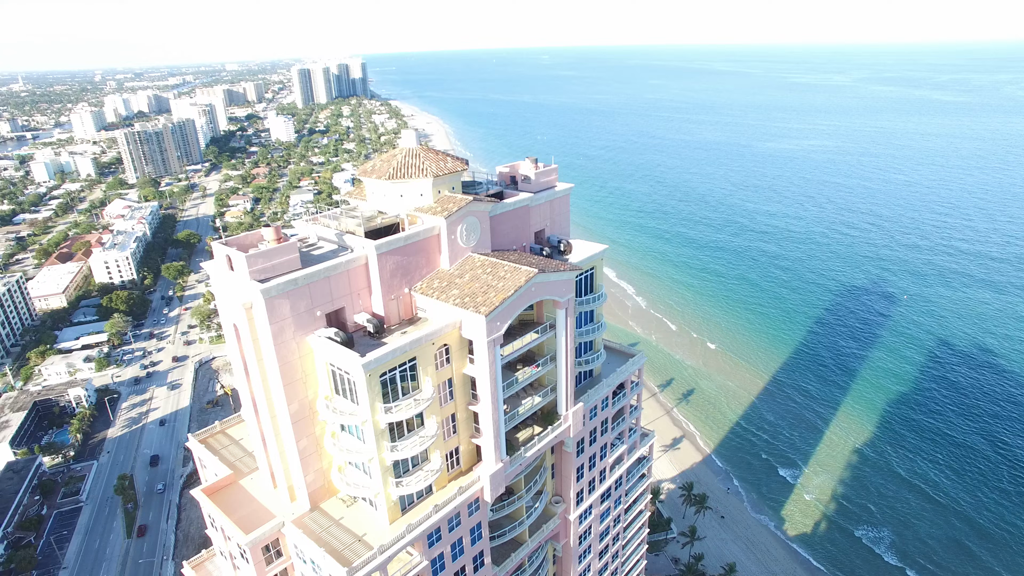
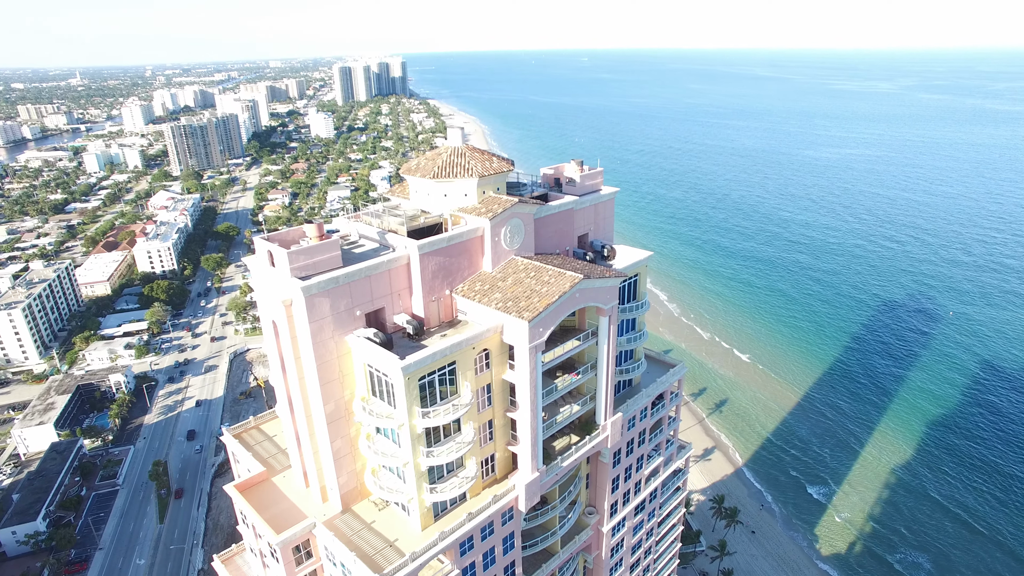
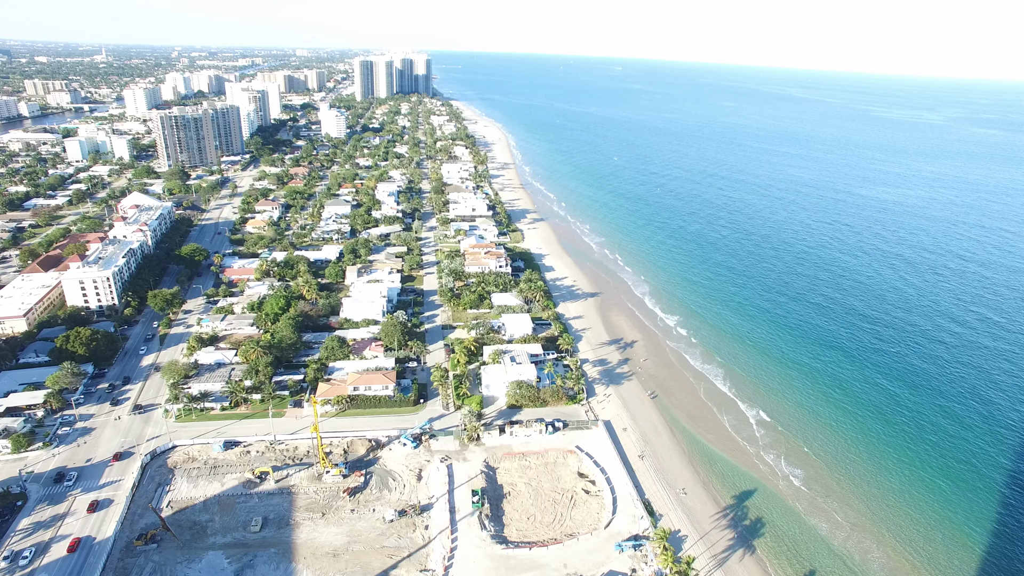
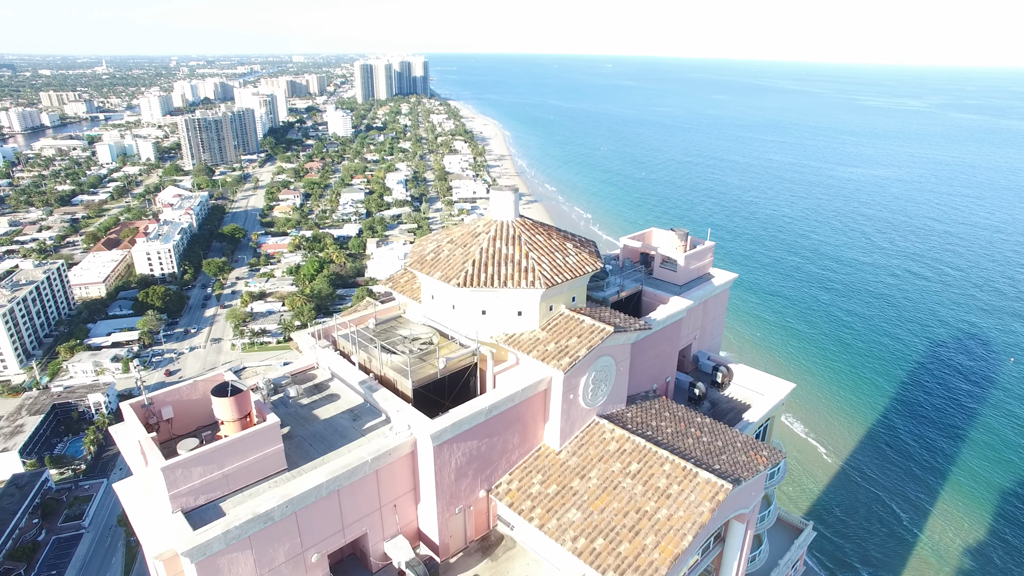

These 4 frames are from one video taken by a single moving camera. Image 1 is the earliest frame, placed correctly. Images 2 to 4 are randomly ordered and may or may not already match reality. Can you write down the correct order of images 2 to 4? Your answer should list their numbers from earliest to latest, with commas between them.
2, 4, 3
